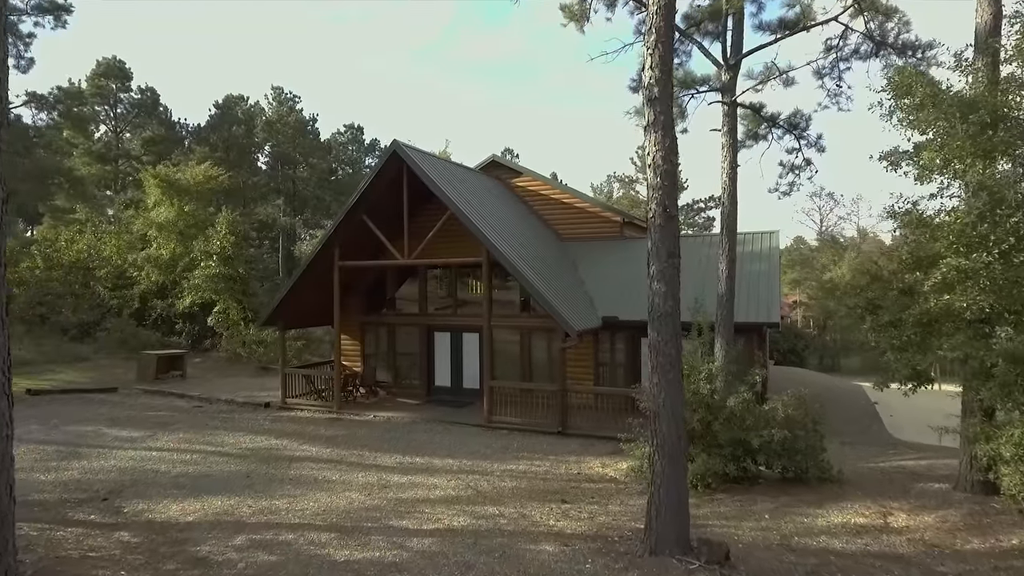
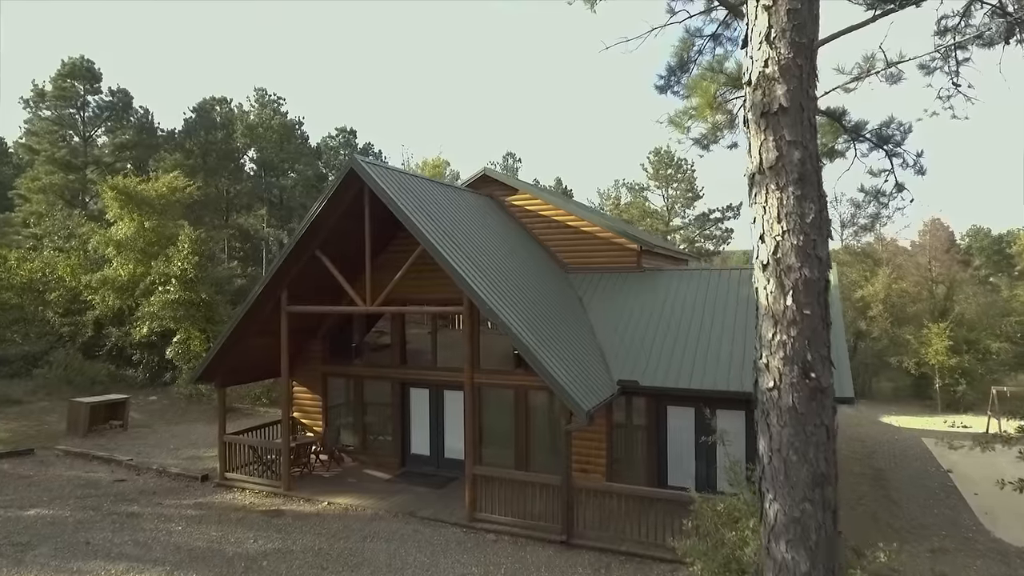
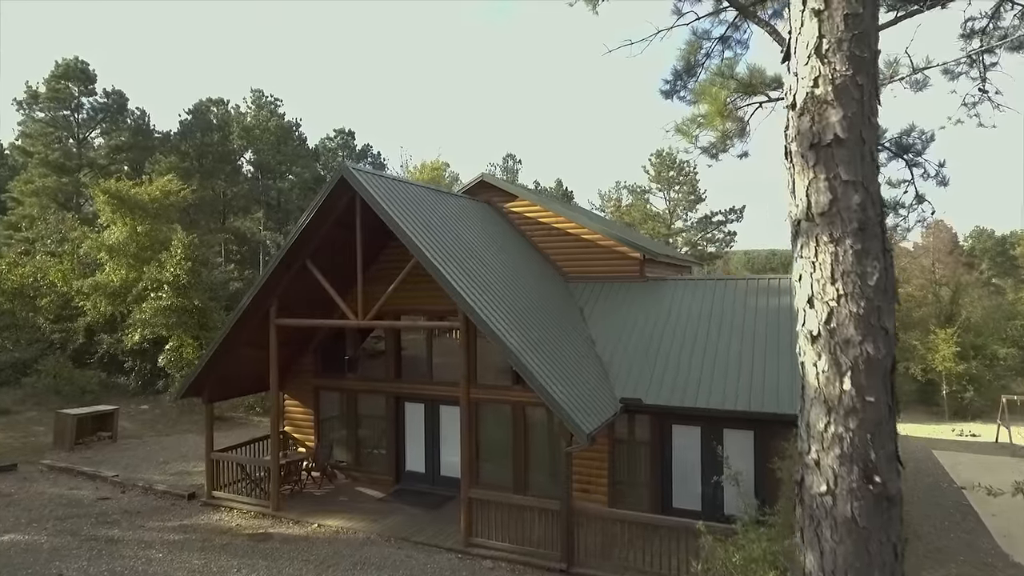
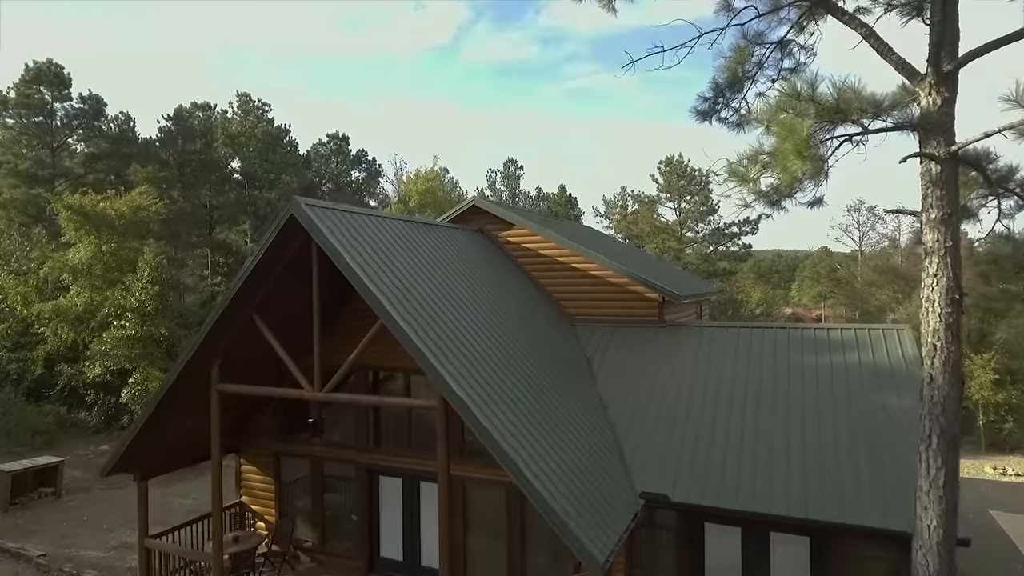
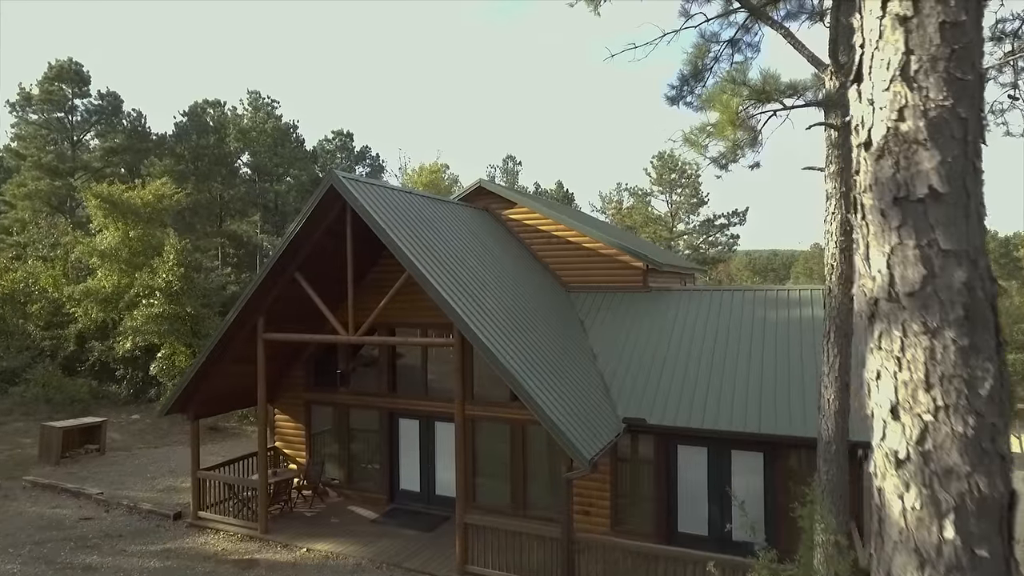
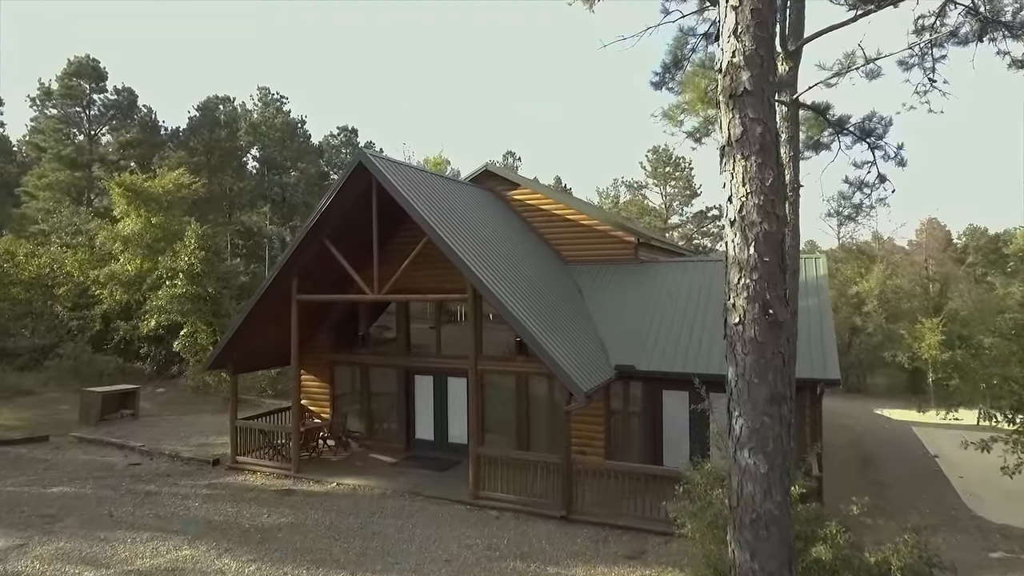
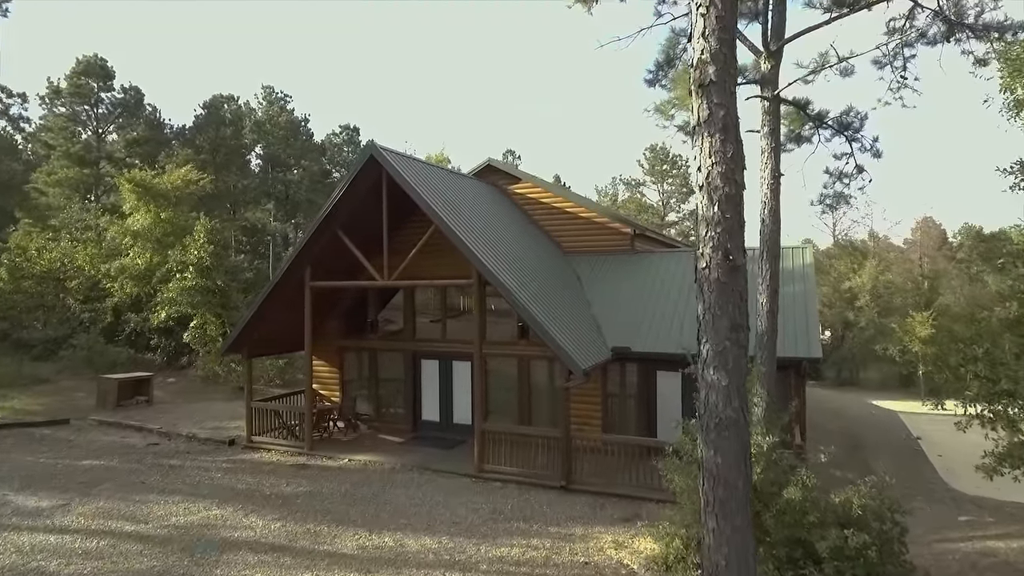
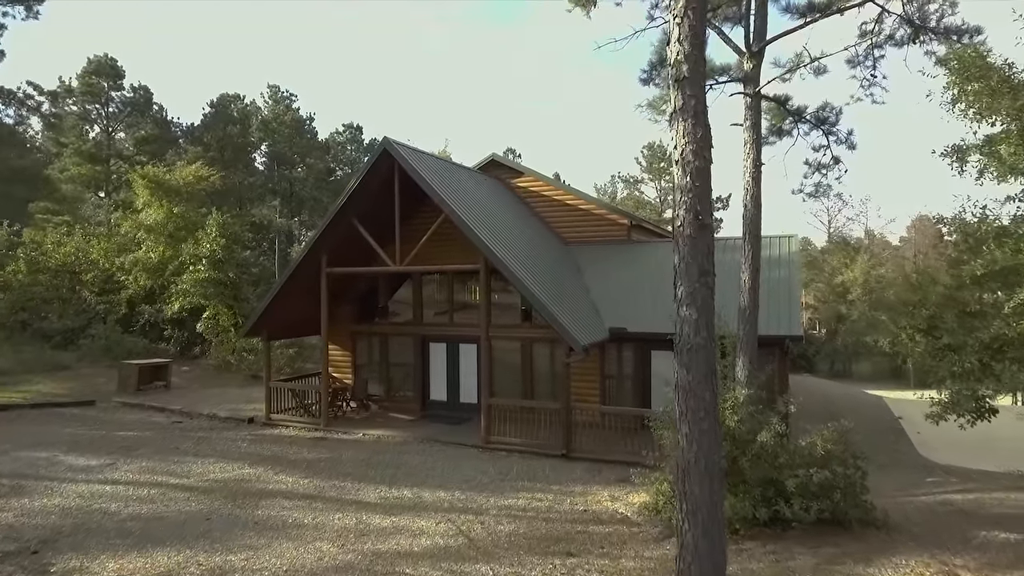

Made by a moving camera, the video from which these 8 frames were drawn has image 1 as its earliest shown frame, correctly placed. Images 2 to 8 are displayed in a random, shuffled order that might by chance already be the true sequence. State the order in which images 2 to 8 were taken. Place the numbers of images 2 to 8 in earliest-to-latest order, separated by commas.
8, 7, 6, 2, 3, 5, 4
